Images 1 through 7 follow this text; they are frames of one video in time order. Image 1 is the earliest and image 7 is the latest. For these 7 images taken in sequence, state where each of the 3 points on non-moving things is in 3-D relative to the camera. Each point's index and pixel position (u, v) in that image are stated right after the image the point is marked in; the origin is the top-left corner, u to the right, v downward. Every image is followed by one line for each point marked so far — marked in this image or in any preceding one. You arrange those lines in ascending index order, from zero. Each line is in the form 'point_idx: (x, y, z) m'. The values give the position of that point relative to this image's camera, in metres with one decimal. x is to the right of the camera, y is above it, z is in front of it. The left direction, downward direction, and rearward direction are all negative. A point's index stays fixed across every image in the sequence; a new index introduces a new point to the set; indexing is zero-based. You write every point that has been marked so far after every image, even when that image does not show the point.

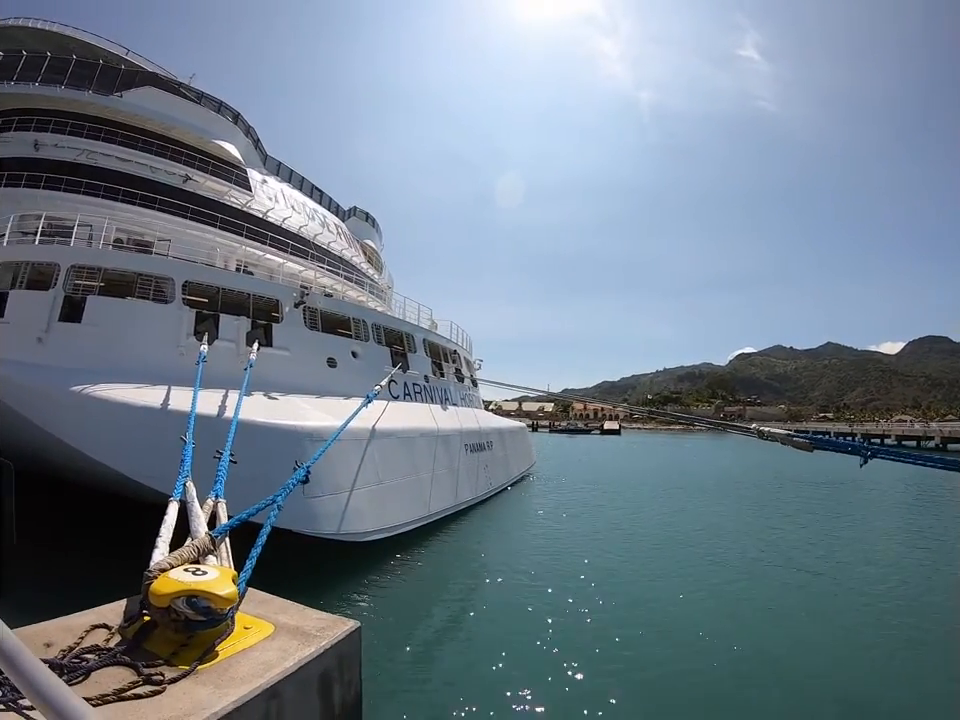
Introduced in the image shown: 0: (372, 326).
0: (-2.1, +0.8, +10.2) m
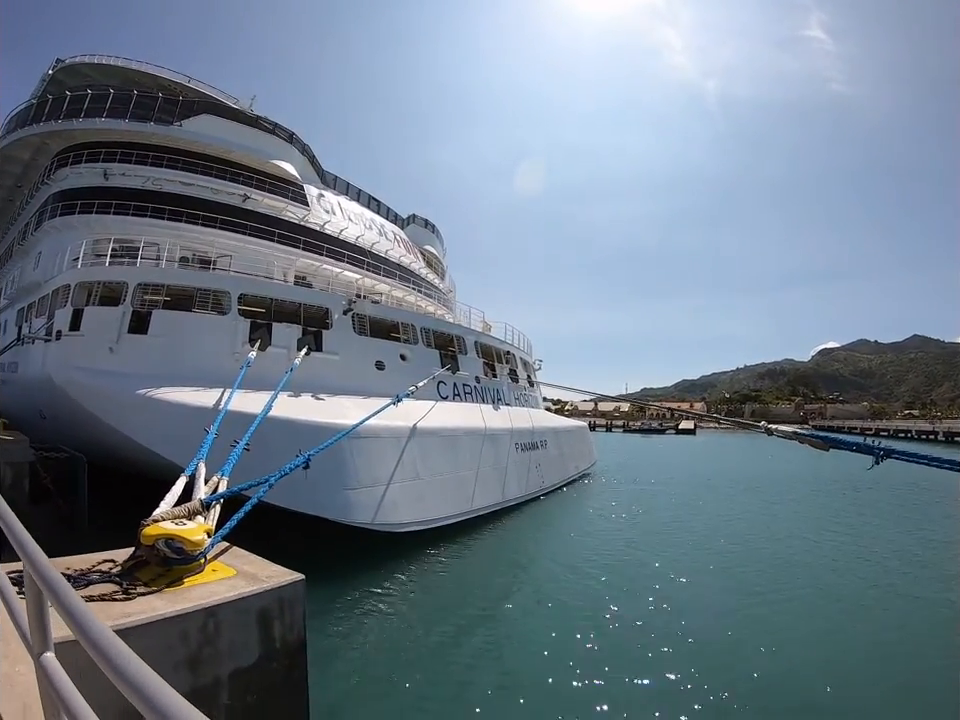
0: (-1.2, +0.8, +10.4) m
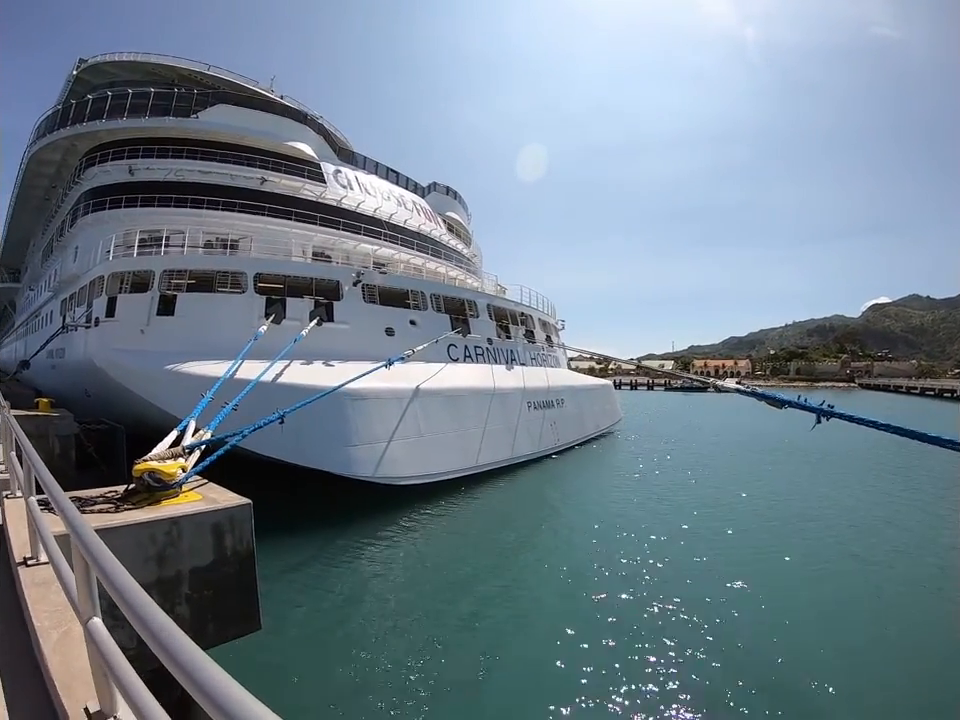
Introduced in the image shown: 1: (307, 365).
0: (-1.1, +1.4, +10.8) m
1: (-3.0, -0.1, +8.5) m
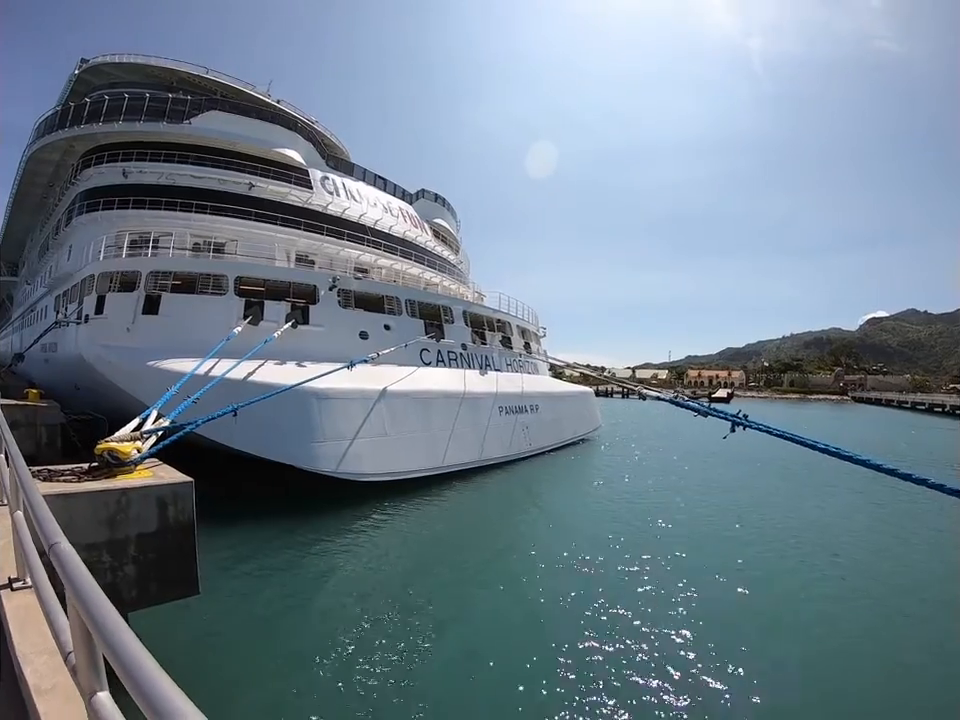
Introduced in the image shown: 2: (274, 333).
0: (-1.7, +1.3, +11.4) m
1: (-3.6, -0.1, +9.0) m
2: (-3.9, +0.5, +9.4) m
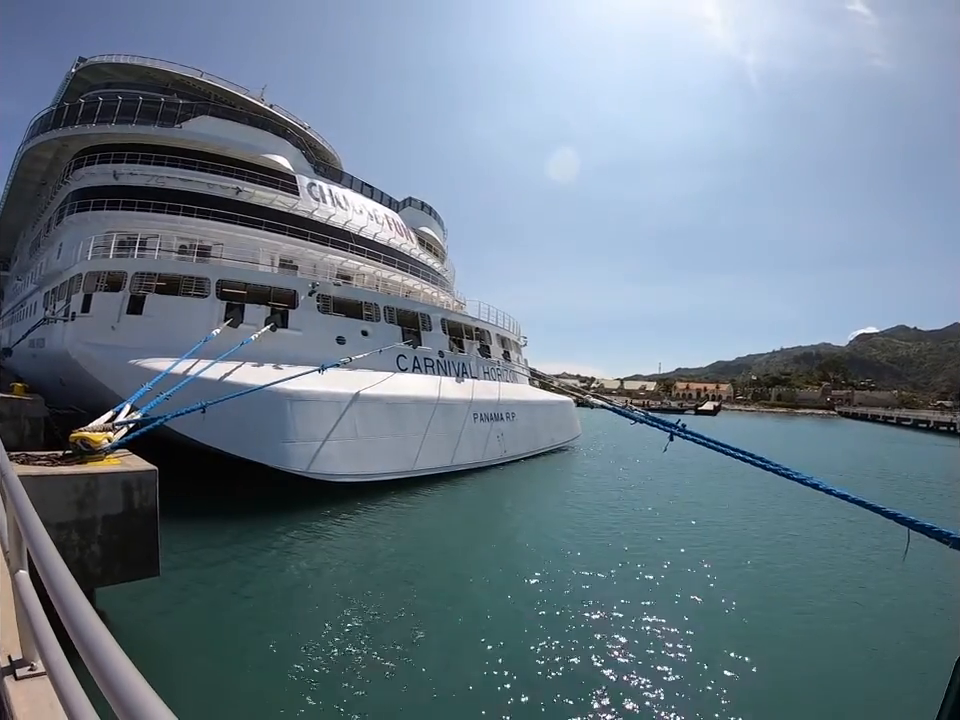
0: (-2.3, +1.2, +11.8) m
1: (-4.2, -0.1, +9.4) m
2: (-4.5, +0.5, +9.7) m
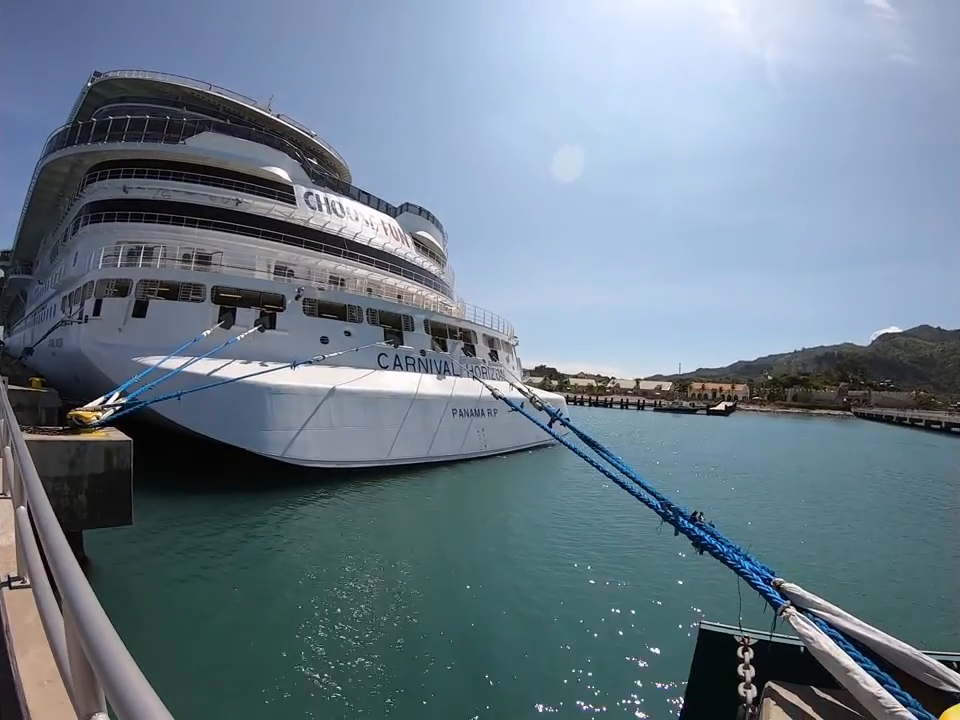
0: (-2.9, +1.2, +12.8) m
1: (-4.8, -0.1, +10.4) m
2: (-5.1, +0.5, +10.8) m
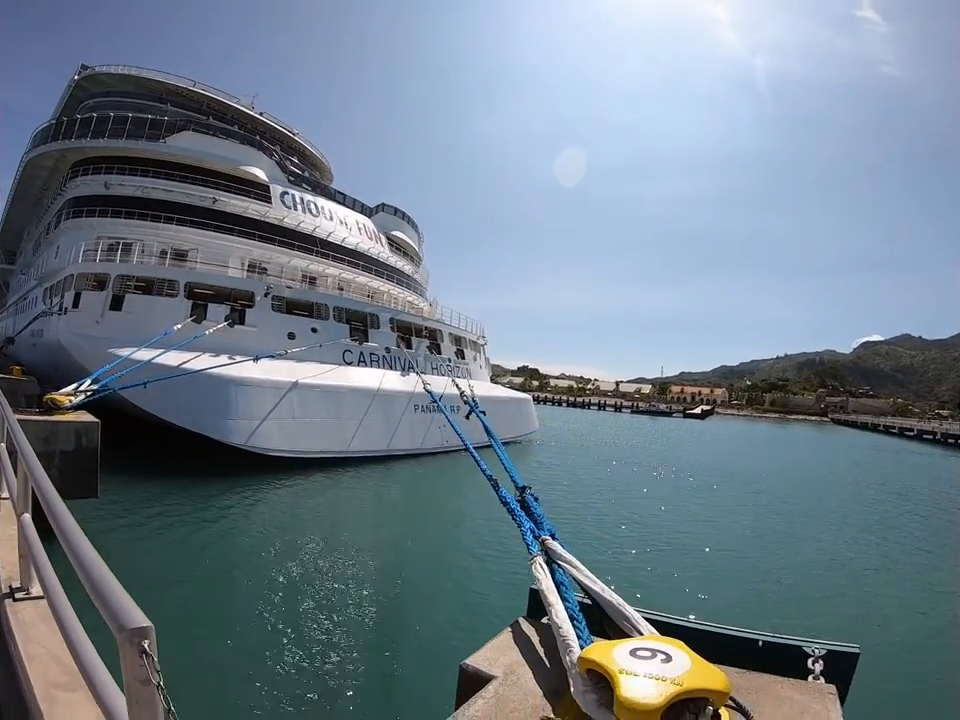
0: (-3.9, +1.4, +13.5) m
1: (-5.8, +0.1, +11.2) m
2: (-6.1, +0.7, +11.5) m
